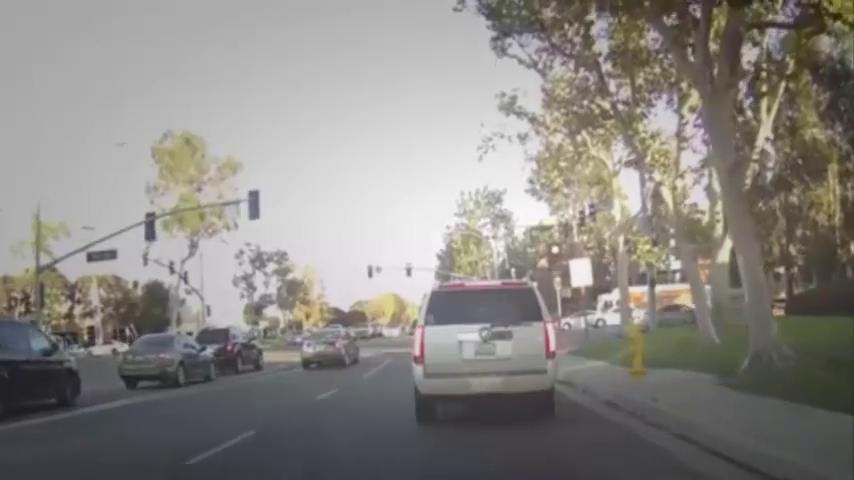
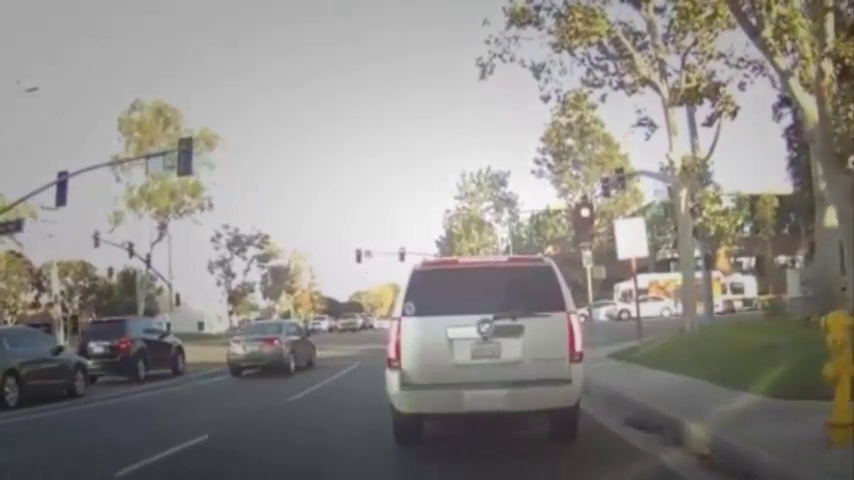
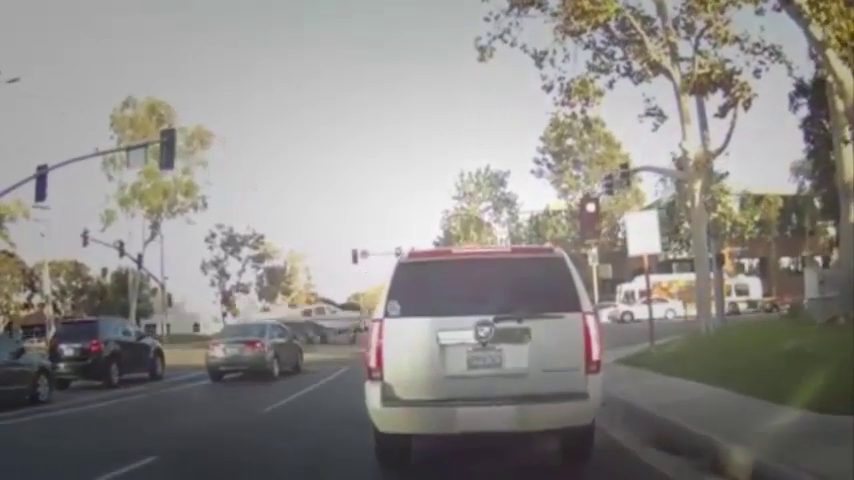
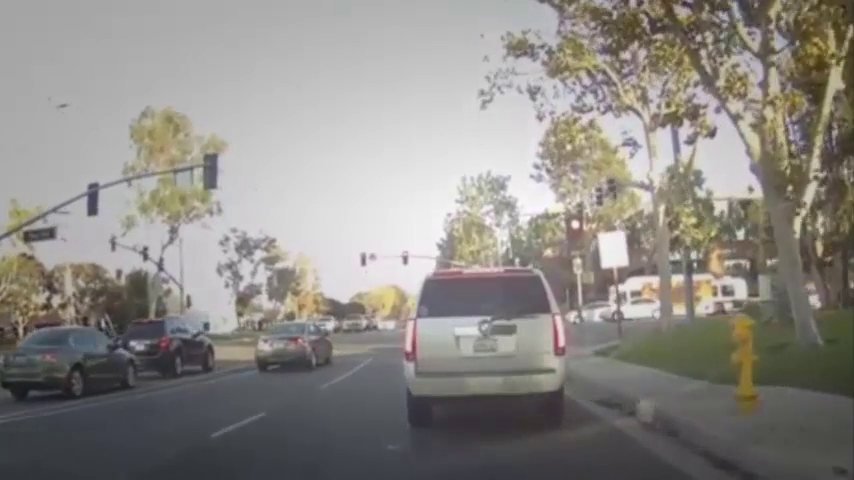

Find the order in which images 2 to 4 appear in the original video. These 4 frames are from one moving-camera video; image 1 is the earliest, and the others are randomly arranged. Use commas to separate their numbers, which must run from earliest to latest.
4, 2, 3
